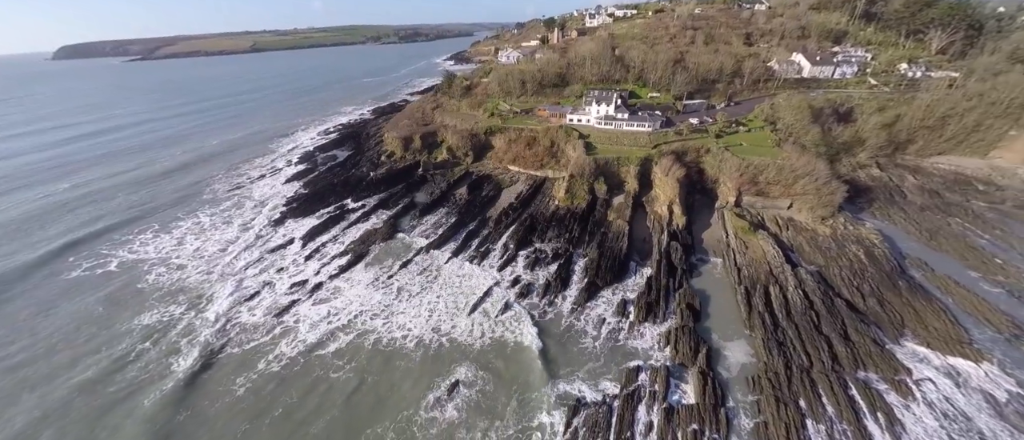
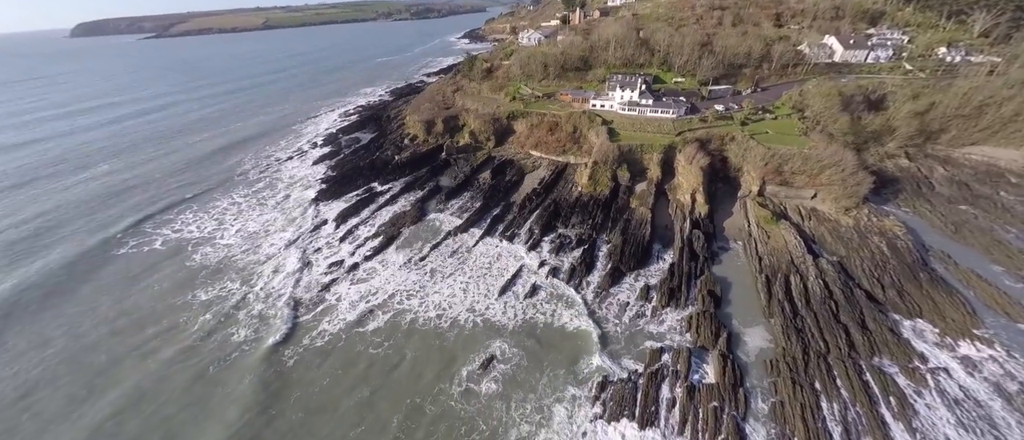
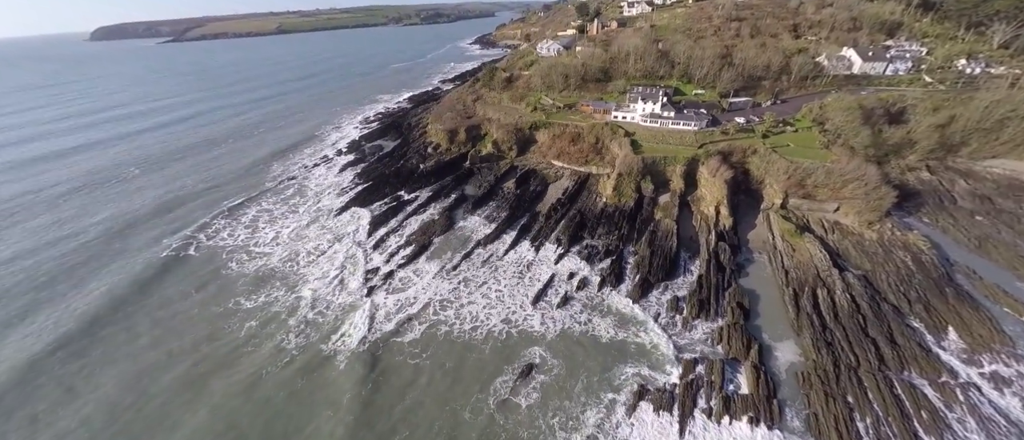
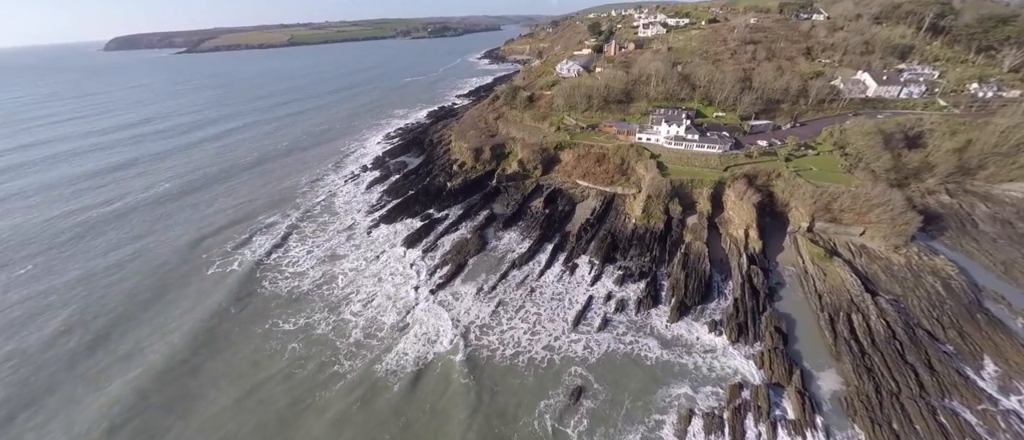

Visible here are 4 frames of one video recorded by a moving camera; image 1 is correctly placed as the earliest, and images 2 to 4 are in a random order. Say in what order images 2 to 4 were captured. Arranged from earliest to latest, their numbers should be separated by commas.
2, 3, 4
